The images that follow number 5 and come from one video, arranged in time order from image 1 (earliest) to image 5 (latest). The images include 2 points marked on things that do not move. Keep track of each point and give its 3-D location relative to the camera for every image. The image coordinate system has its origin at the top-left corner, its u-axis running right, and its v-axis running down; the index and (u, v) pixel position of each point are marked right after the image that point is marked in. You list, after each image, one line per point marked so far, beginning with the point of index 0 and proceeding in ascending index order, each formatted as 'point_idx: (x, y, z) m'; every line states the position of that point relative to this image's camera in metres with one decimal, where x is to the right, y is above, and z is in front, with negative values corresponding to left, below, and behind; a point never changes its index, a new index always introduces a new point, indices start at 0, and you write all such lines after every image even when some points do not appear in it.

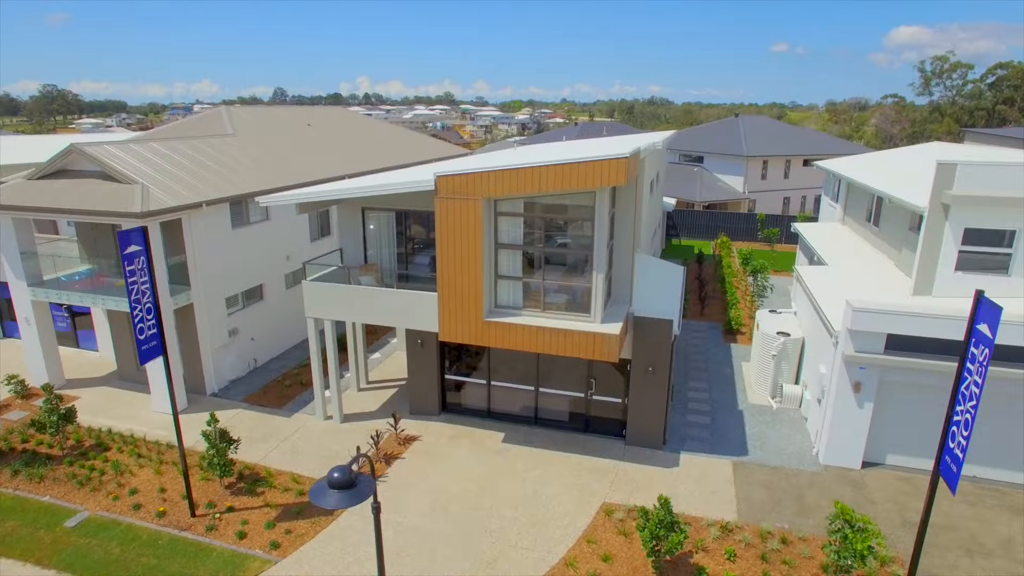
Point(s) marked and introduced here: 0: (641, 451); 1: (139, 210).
0: (+2.8, -3.6, +12.9) m
1: (-8.0, +1.7, +12.8) m
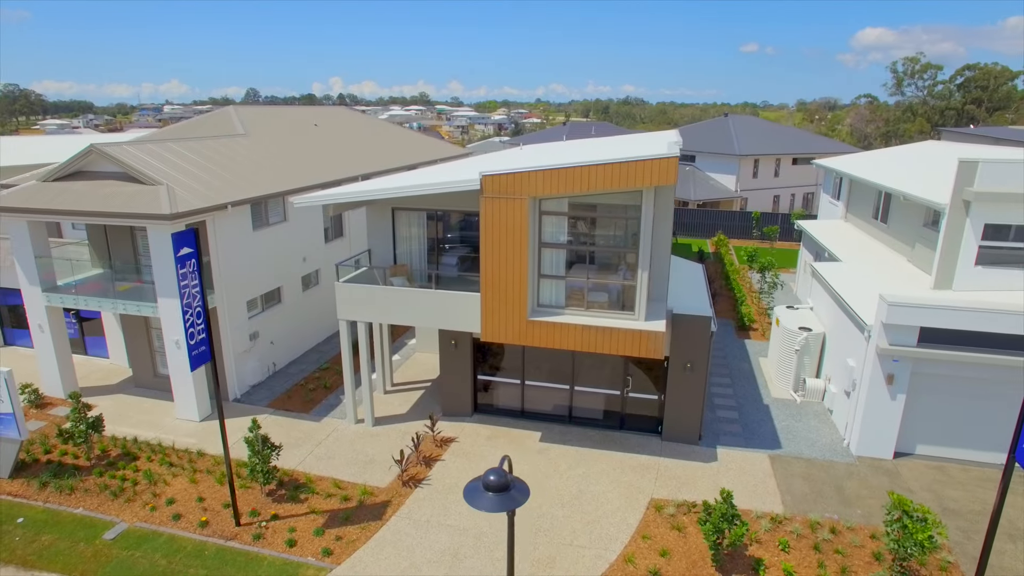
0: (+3.6, -3.5, +13.1) m
1: (-7.2, +1.6, +12.5) m
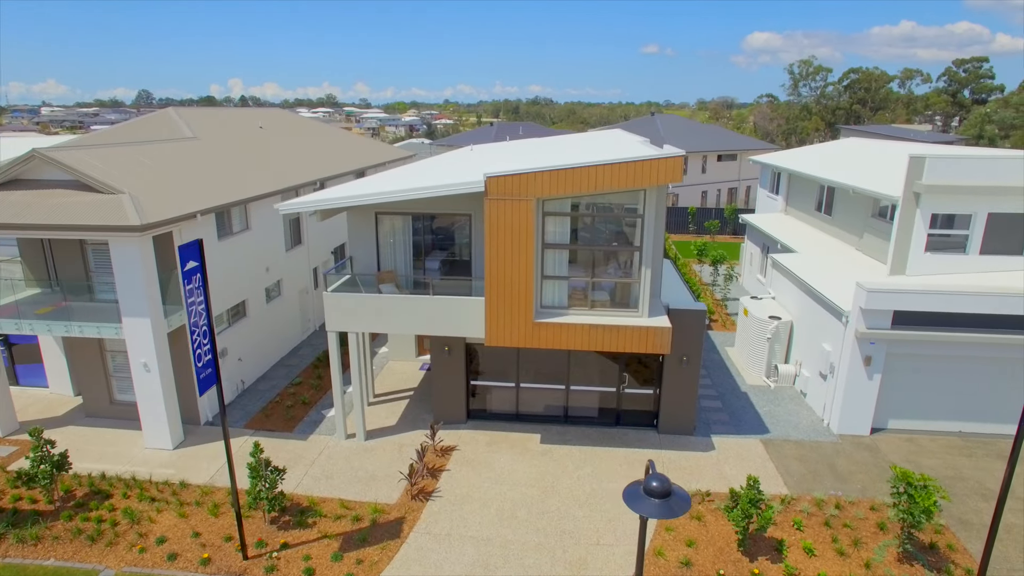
0: (+3.7, -3.4, +13.4) m
1: (-7.2, +1.3, +11.4) m
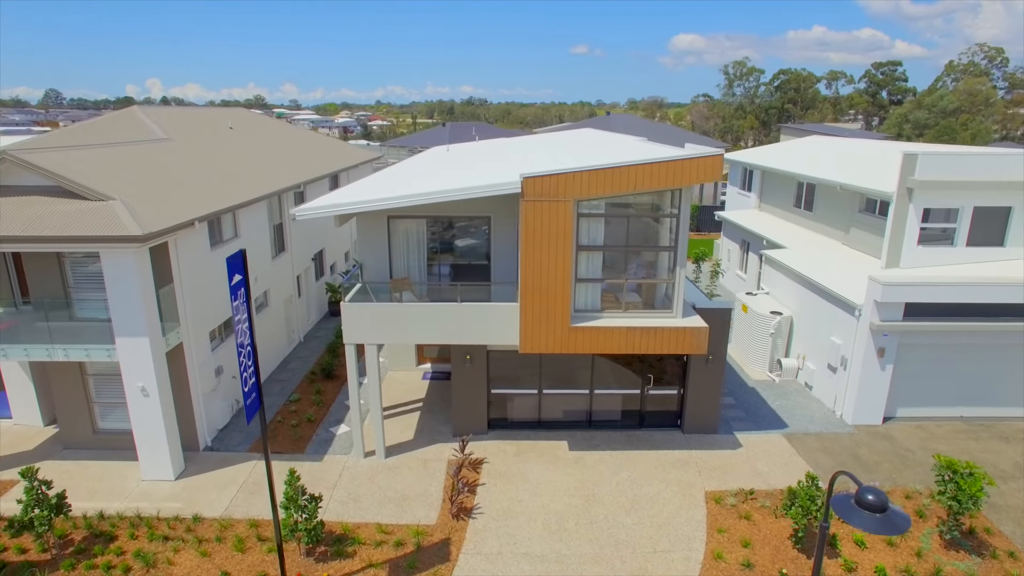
0: (+4.2, -3.4, +13.4) m
1: (-6.5, +1.0, +10.3) m
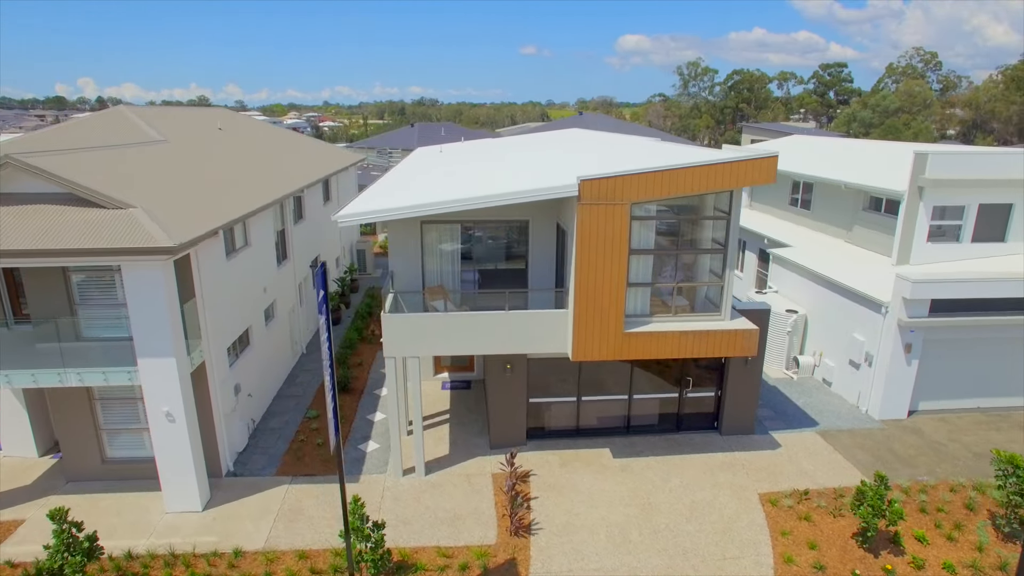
0: (+5.1, -3.4, +13.3) m
1: (-5.5, +0.7, +9.4) m
